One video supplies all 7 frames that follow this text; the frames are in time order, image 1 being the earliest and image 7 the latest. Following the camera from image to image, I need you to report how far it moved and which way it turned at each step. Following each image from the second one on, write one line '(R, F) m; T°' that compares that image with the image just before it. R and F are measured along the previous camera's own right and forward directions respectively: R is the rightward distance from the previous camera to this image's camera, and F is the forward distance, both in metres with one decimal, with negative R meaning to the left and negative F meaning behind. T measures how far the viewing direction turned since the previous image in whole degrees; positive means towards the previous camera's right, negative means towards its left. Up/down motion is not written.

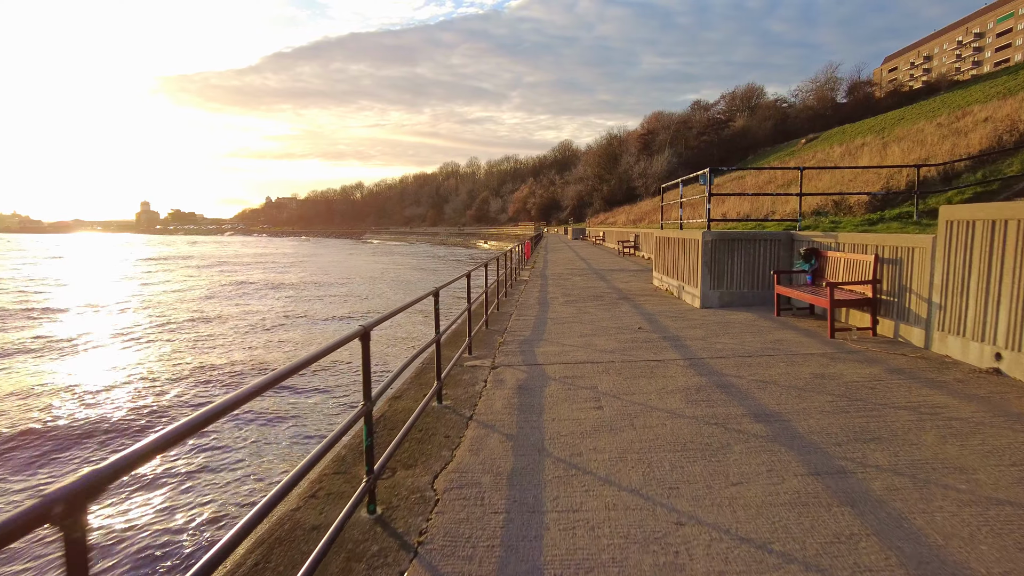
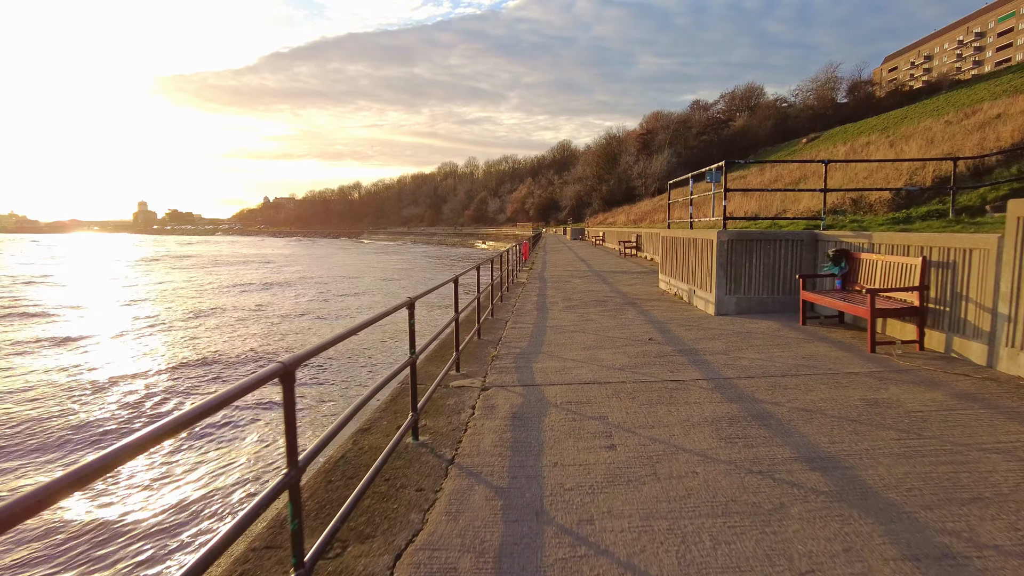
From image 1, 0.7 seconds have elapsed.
(0.0, +0.9) m; 0°
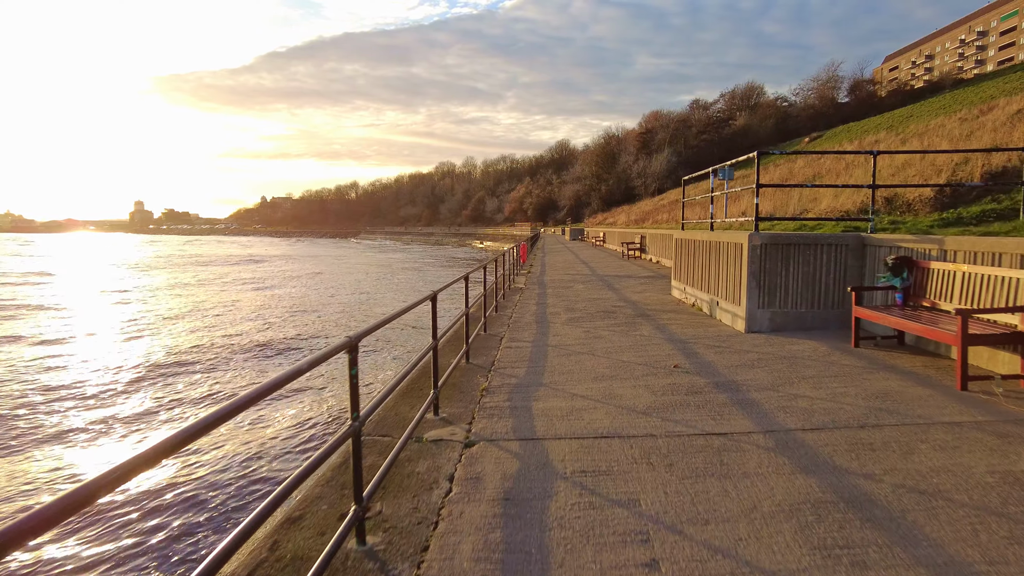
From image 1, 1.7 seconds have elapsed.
(0.0, +1.3) m; 0°
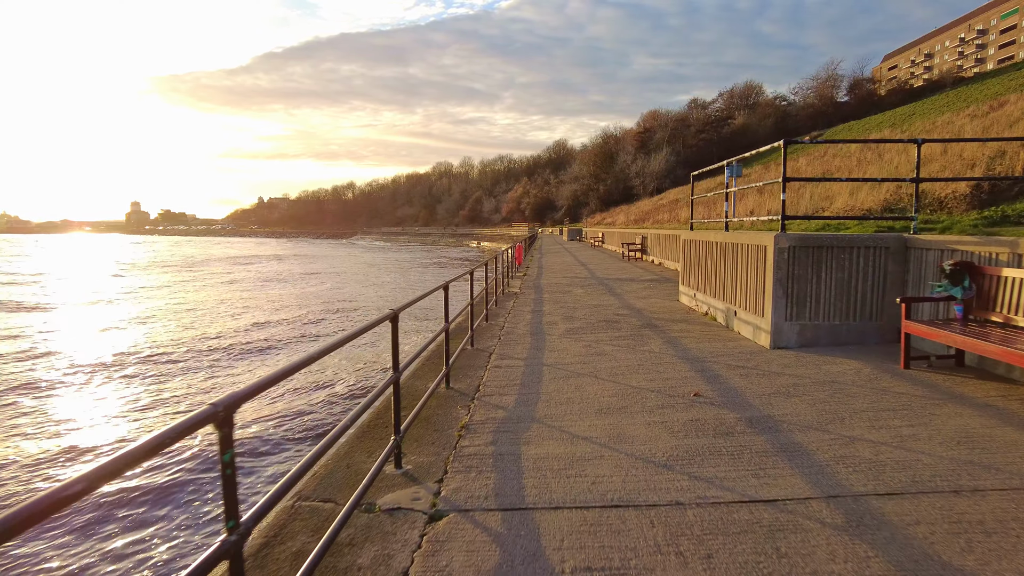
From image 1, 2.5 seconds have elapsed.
(+0.1, +1.0) m; 0°
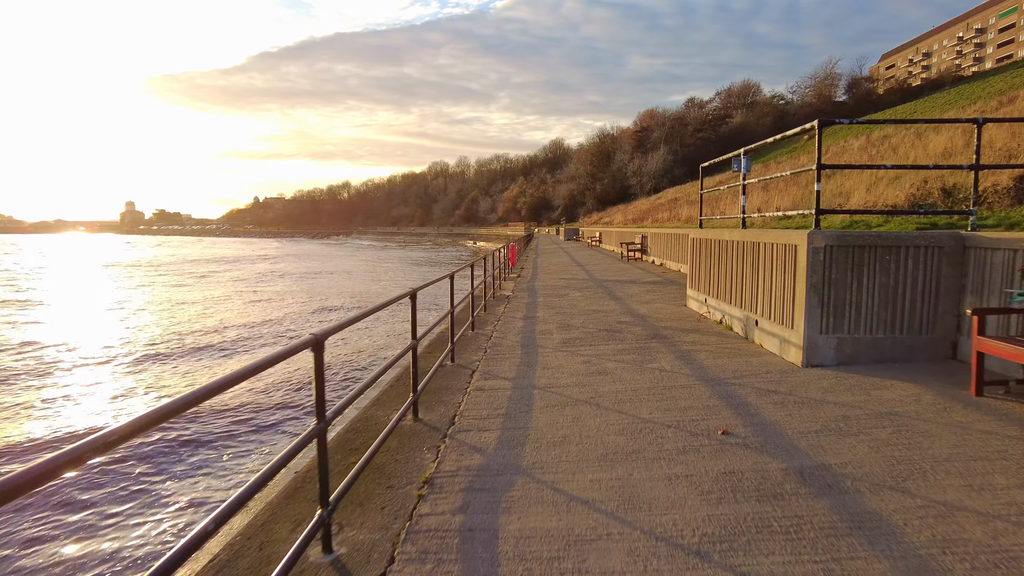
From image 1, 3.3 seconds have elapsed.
(+0.1, +1.0) m; 0°
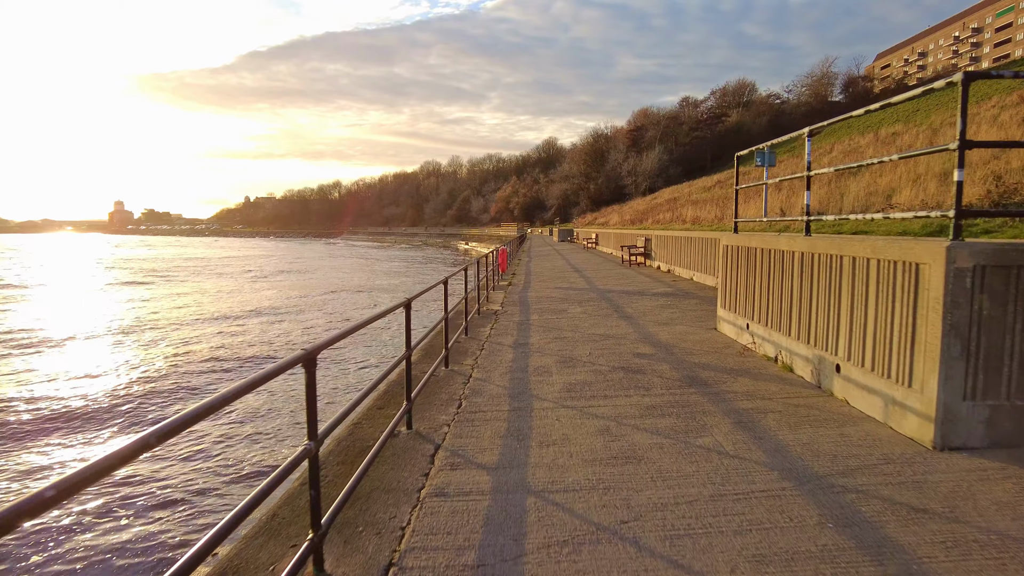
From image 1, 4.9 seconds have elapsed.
(+0.1, +1.9) m; +1°
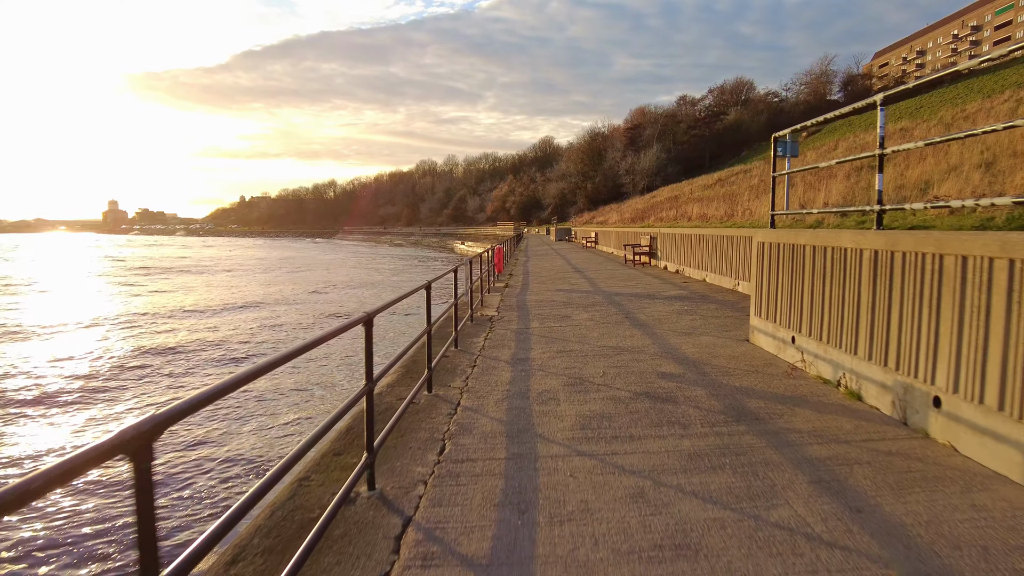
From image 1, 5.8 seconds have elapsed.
(0.0, +1.2) m; 0°
